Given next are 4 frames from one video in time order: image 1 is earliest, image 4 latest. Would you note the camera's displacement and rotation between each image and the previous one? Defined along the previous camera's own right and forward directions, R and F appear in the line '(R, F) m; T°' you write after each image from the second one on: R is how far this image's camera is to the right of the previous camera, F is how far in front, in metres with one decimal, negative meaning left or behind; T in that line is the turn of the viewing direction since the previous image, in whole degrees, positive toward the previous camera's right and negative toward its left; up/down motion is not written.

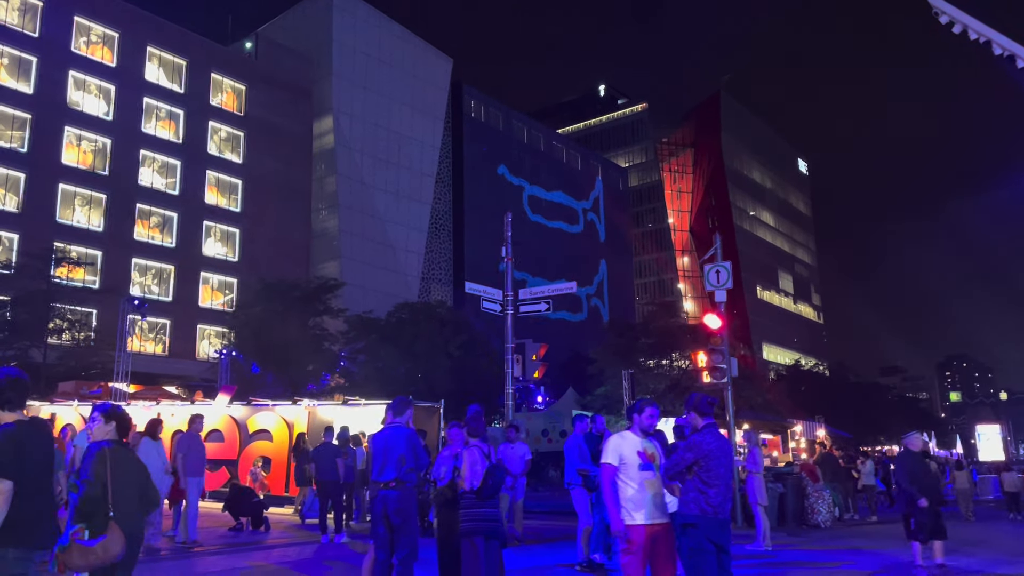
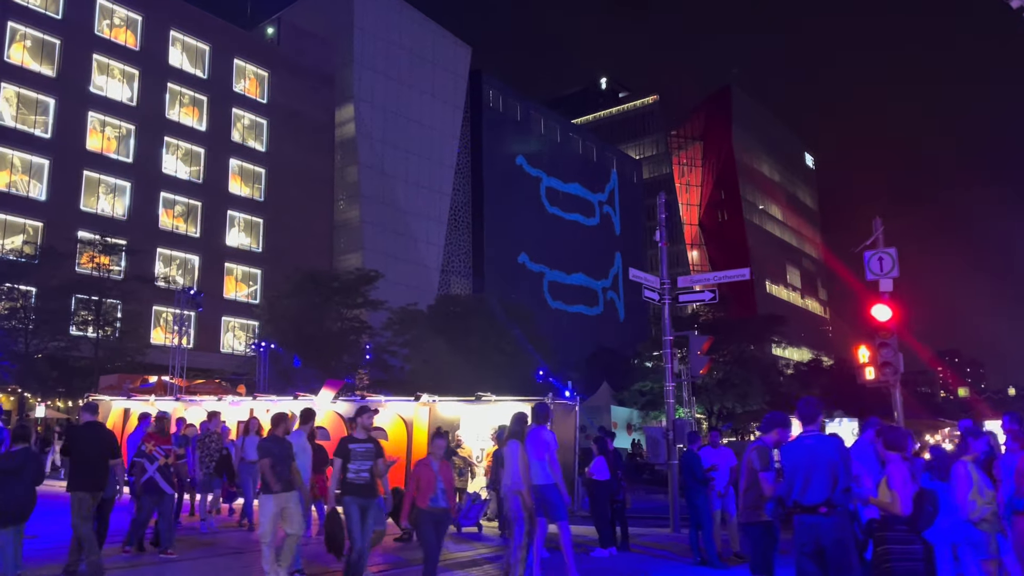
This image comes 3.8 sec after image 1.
(-2.8, +1.3) m; +1°
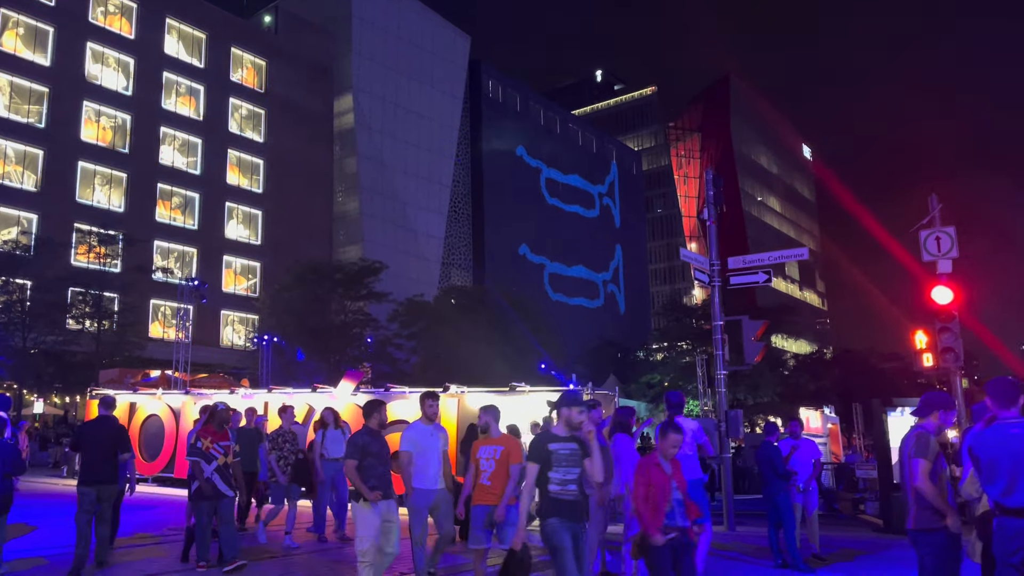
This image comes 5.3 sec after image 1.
(-0.7, +0.9) m; 0°
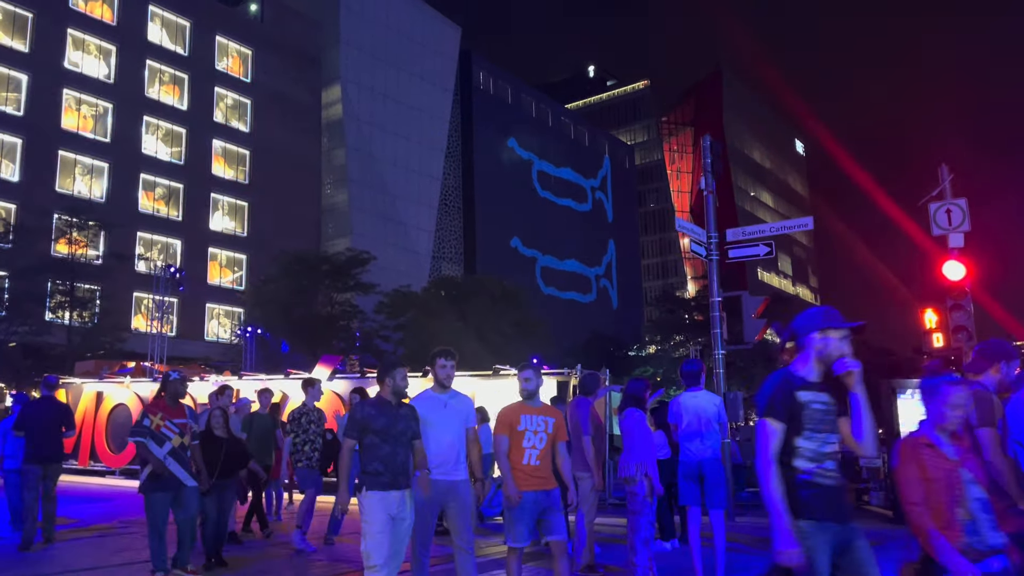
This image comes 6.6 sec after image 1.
(+0.1, +0.9) m; 0°
